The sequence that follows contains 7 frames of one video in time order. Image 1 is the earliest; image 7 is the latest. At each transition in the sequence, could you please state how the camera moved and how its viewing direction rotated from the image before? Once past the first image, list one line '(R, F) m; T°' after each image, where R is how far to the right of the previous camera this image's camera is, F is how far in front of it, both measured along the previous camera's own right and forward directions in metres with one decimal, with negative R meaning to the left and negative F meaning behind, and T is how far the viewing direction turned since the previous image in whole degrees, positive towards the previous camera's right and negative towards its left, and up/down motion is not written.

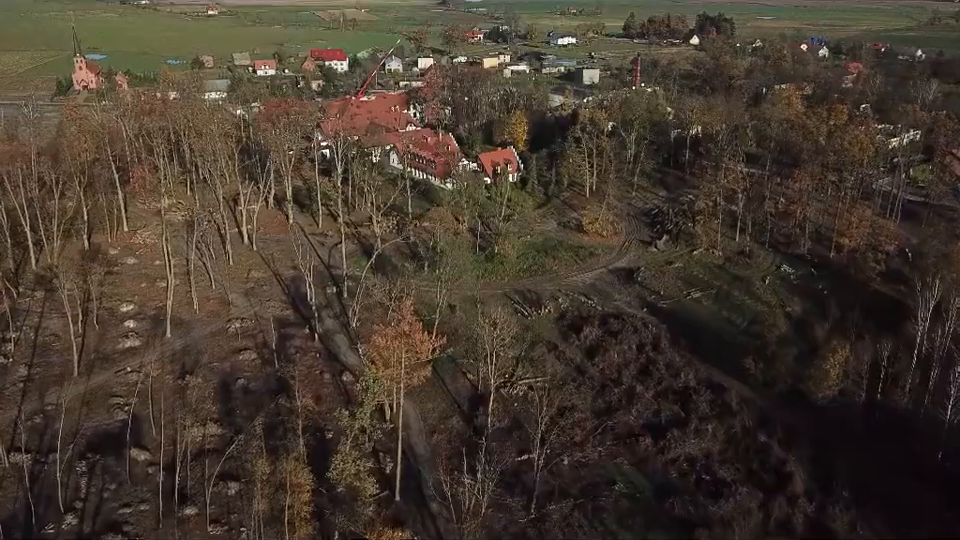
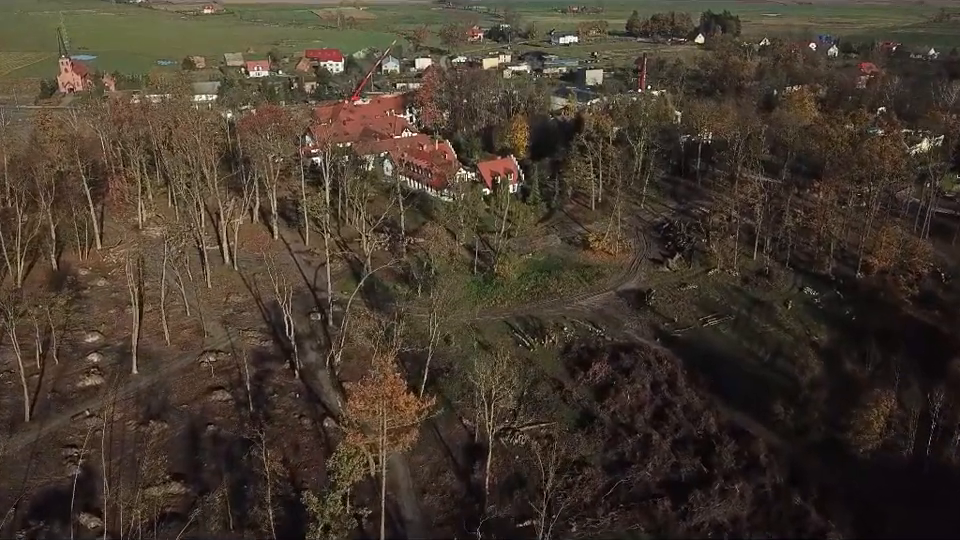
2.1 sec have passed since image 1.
(+0.2, +3.3) m; 0°
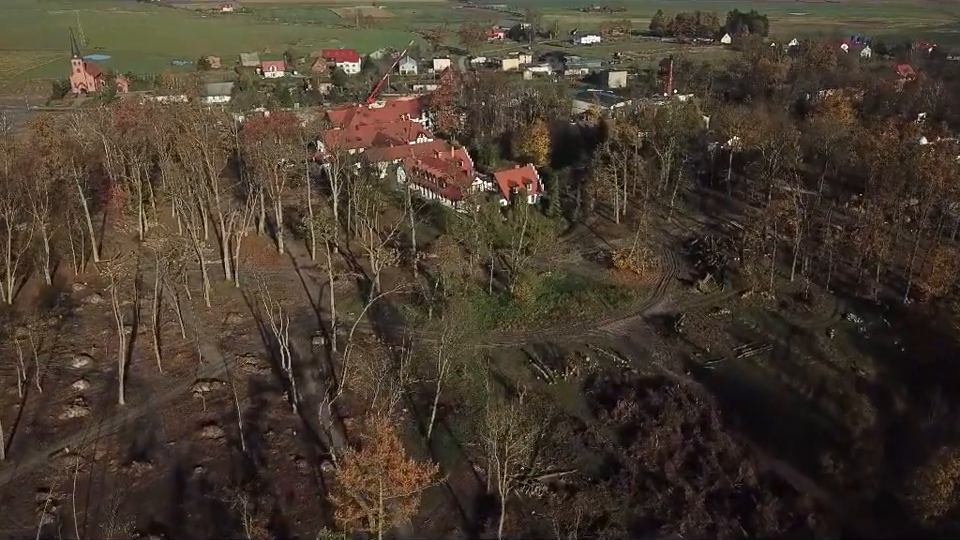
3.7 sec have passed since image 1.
(+0.1, +2.7) m; -1°
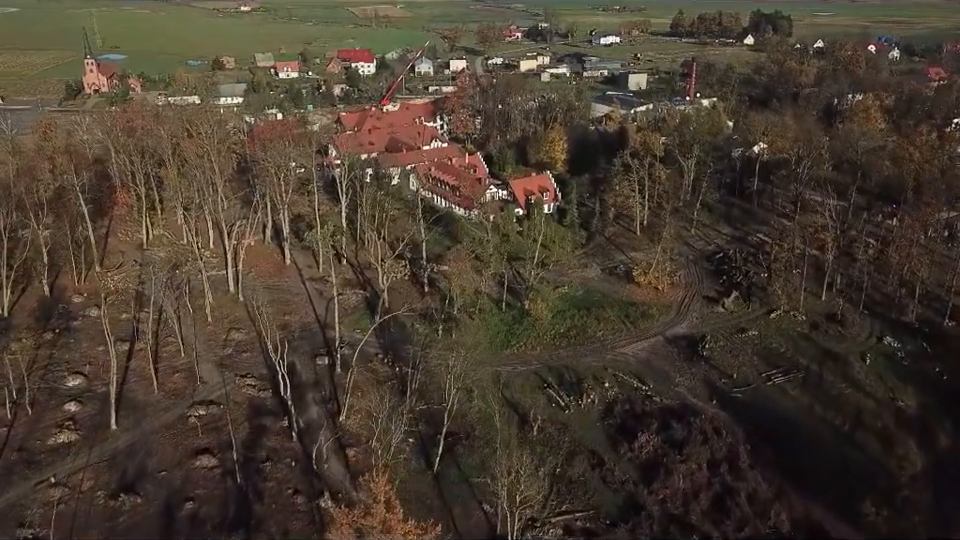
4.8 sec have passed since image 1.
(+0.1, +1.8) m; -1°
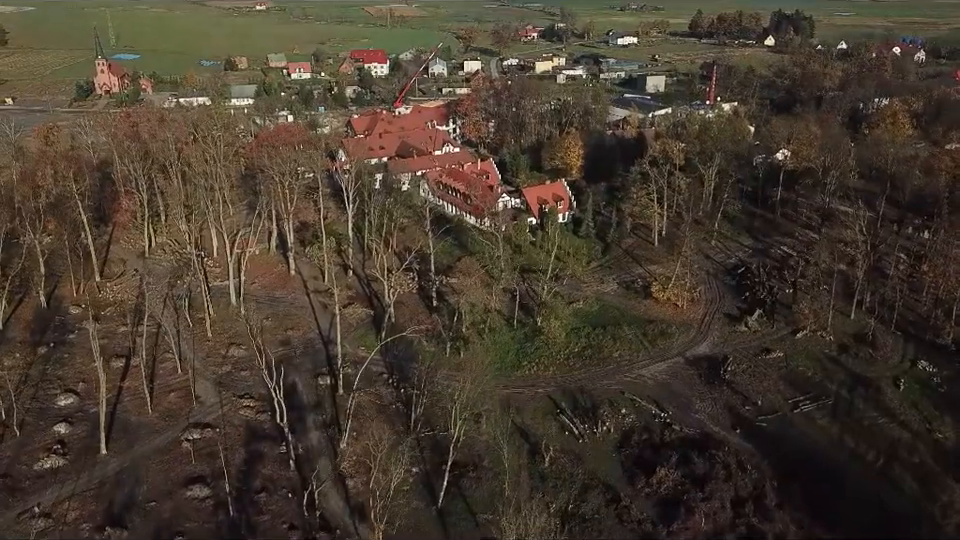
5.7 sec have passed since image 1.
(+0.2, +1.6) m; -1°
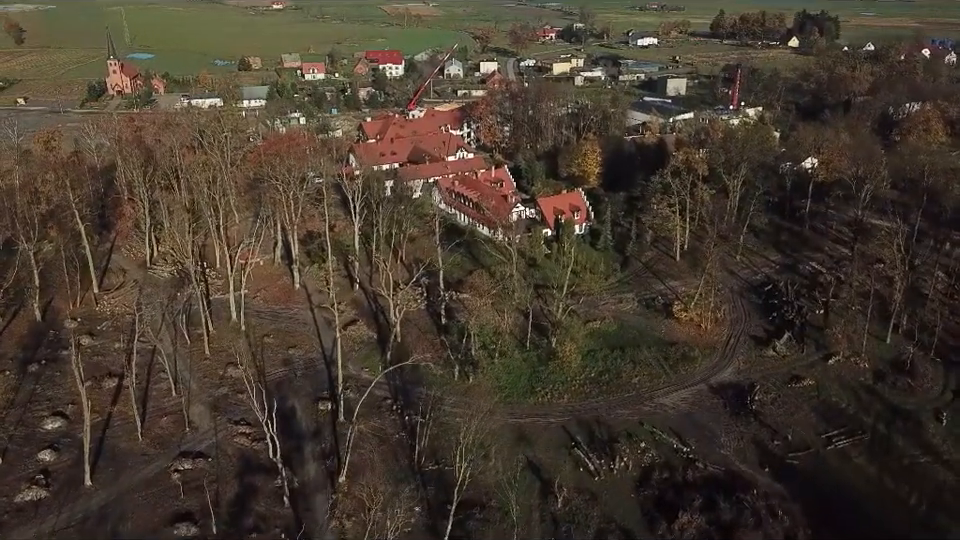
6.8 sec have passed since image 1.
(+0.2, +1.9) m; -1°
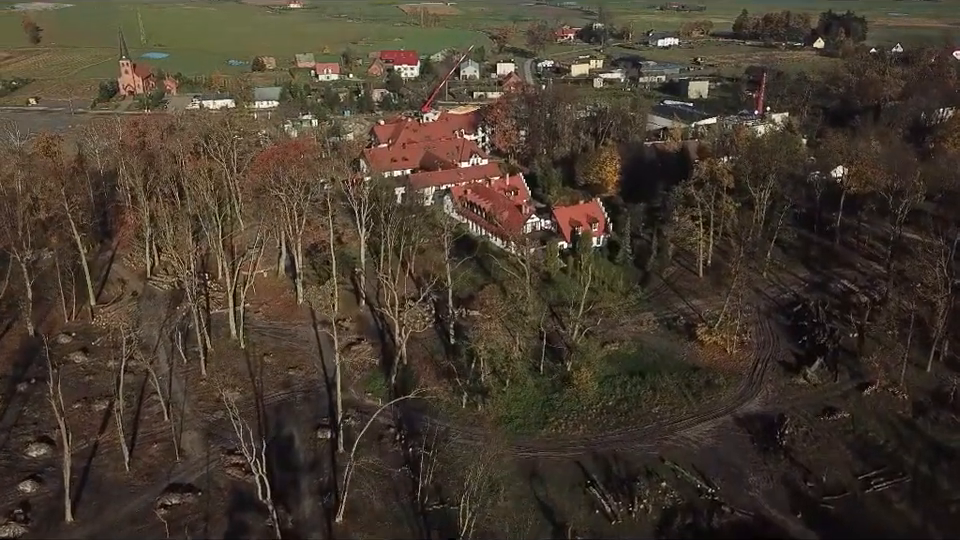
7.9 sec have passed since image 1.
(+0.2, +1.9) m; -1°
